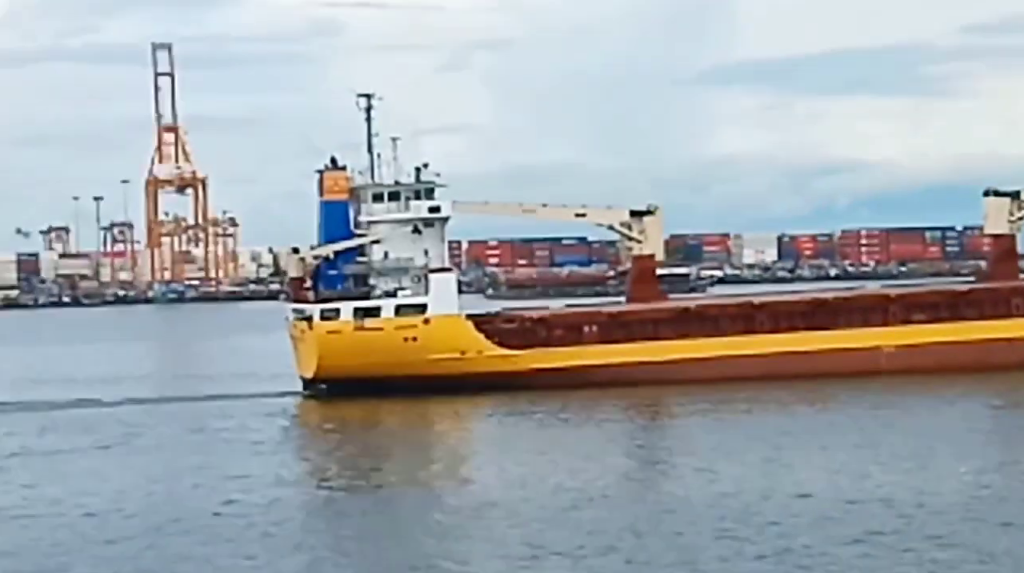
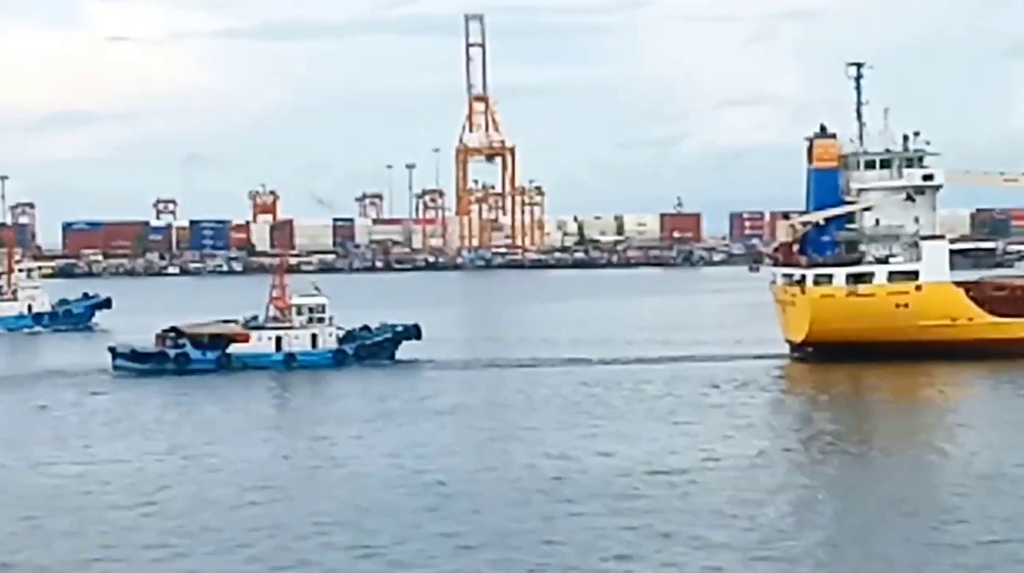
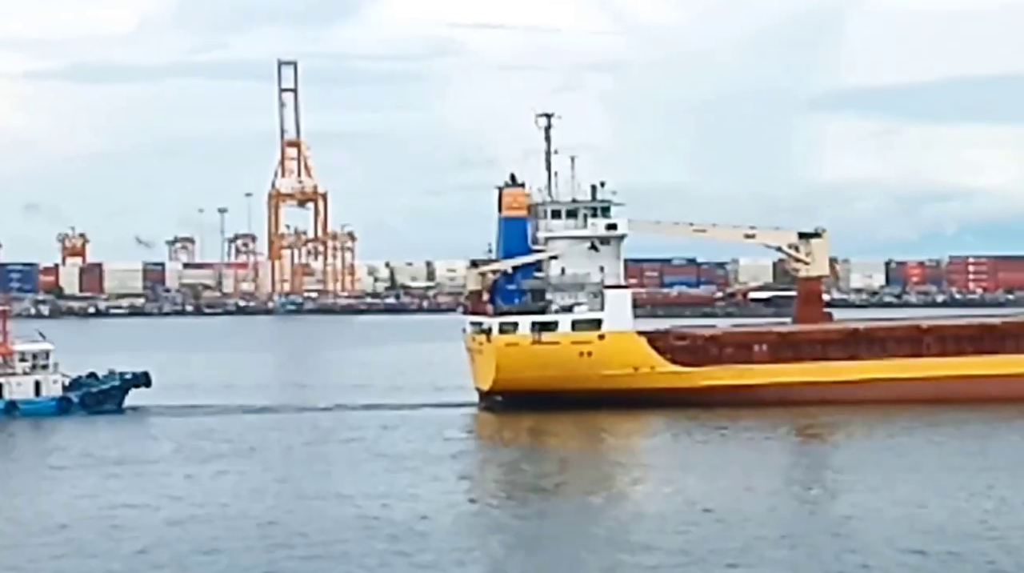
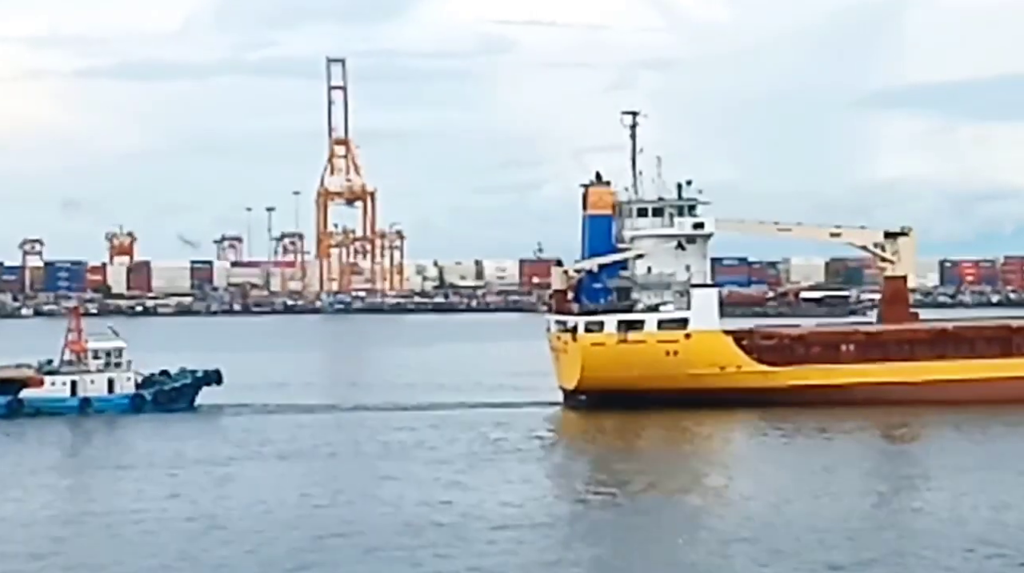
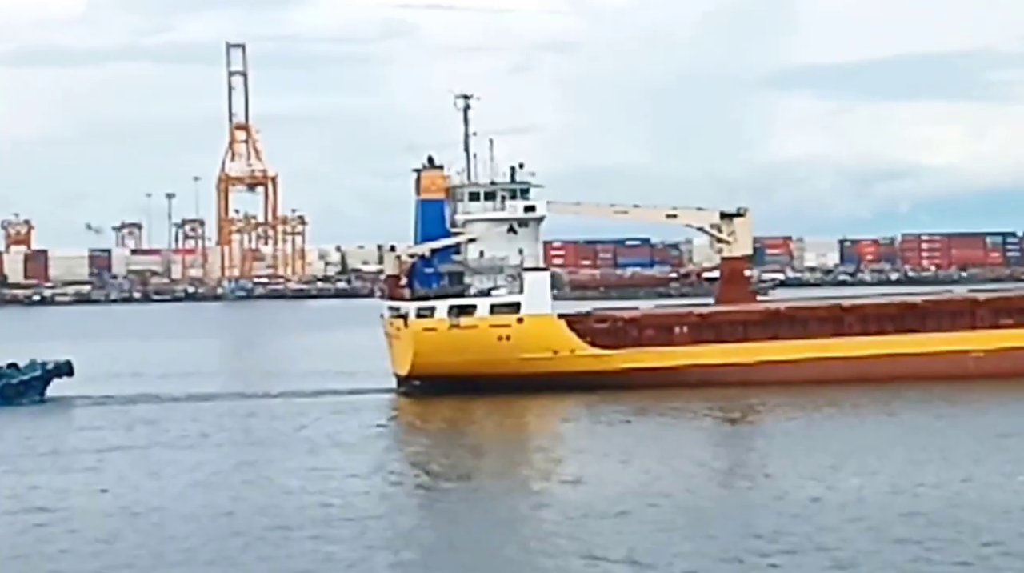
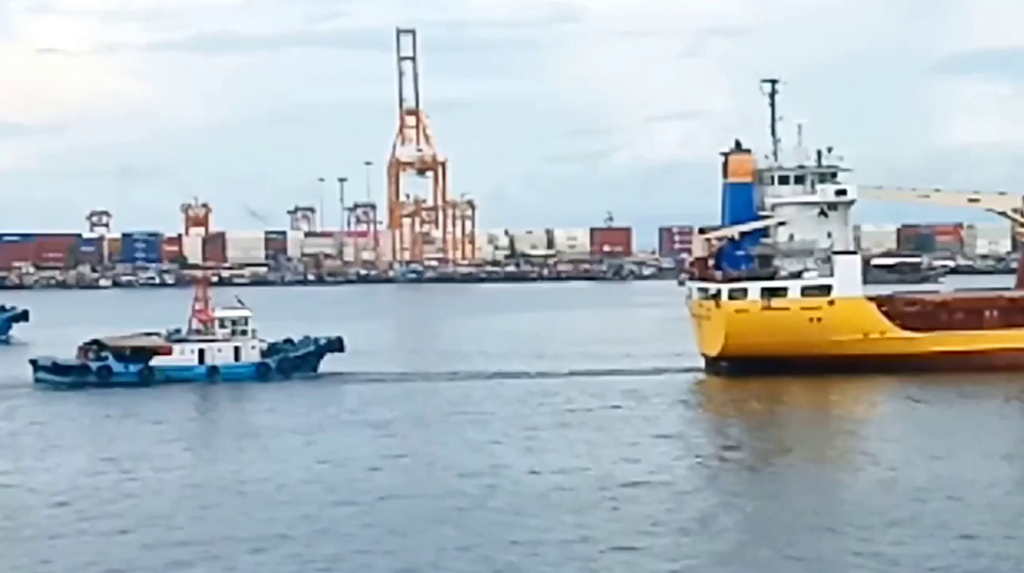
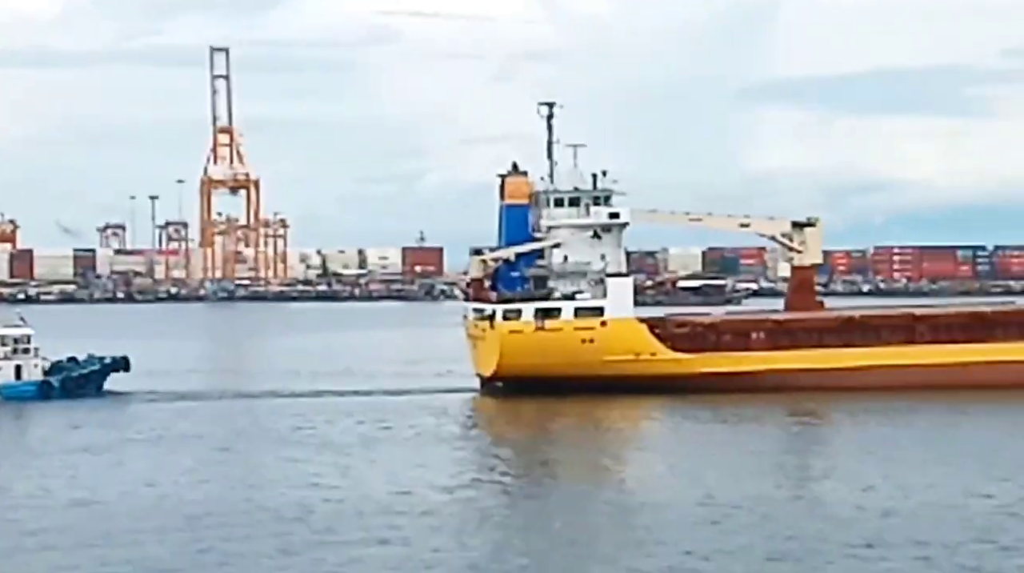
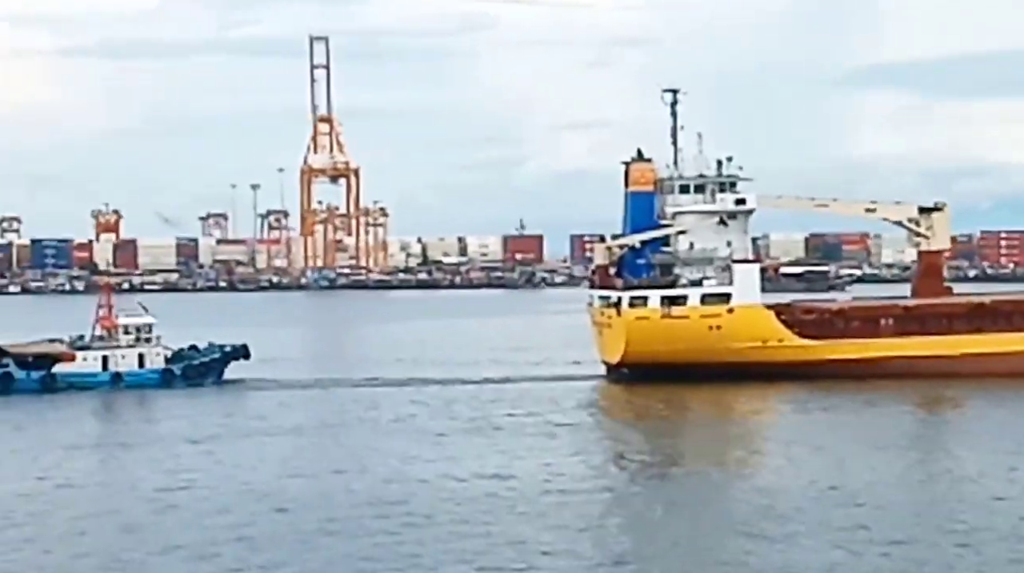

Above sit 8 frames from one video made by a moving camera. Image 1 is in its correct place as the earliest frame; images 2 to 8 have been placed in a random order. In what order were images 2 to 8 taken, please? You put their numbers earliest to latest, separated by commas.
5, 3, 4, 7, 8, 6, 2
